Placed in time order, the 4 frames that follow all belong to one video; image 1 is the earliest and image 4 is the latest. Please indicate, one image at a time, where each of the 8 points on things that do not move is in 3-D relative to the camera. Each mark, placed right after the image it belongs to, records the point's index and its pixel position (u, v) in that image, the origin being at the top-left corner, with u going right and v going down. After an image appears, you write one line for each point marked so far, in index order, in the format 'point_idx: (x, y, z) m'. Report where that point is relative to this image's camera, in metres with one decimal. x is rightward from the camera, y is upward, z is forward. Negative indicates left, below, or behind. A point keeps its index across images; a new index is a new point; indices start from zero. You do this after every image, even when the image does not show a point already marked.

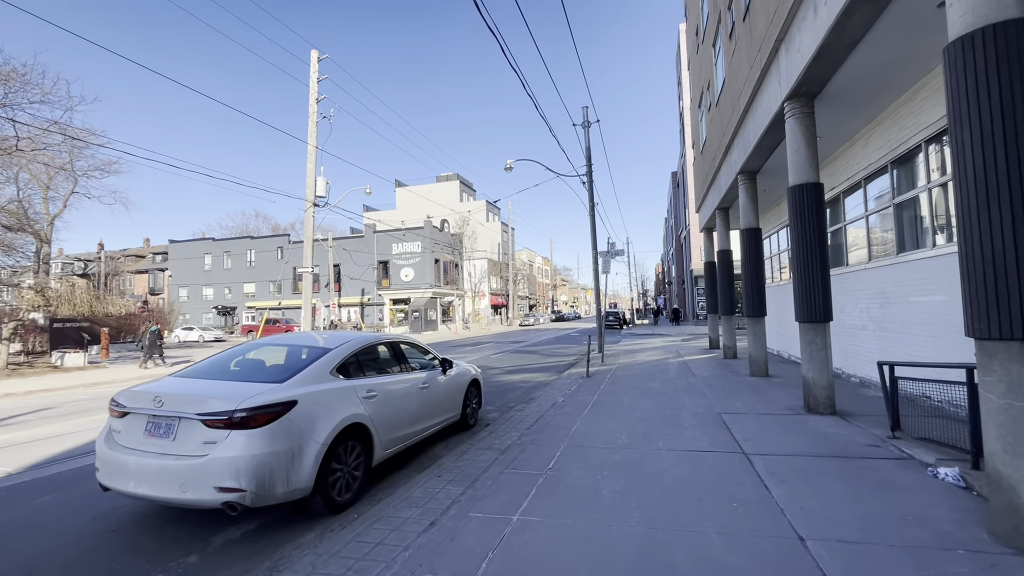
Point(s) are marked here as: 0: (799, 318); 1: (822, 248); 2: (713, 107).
0: (+4.4, -0.5, +7.4) m
1: (+4.6, +0.6, +7.1) m
2: (+5.9, +5.4, +14.3) m
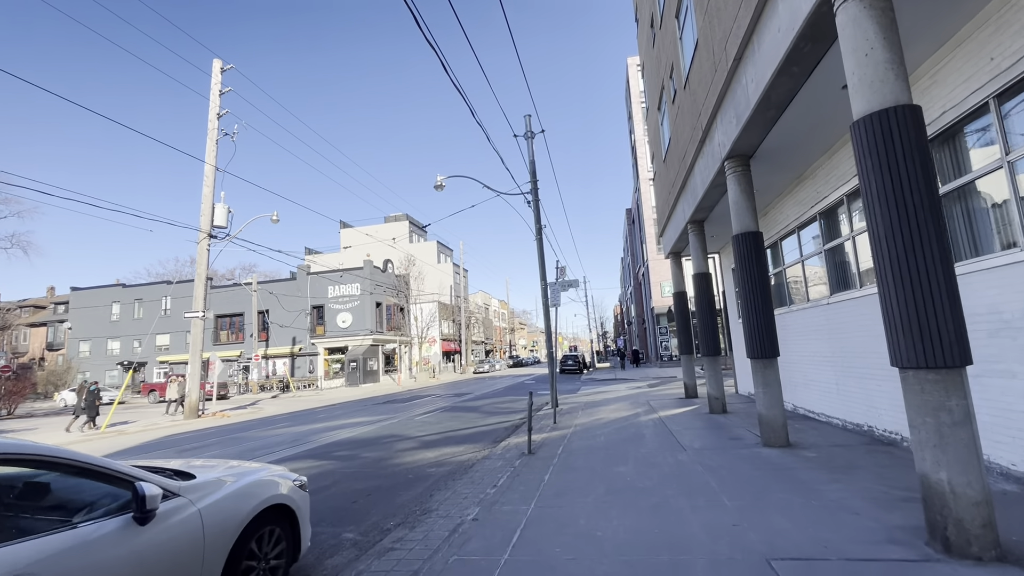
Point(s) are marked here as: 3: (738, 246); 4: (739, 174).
0: (+3.1, -0.6, +3.8) m
1: (+3.3, +0.5, +3.7) m
2: (+3.9, +4.6, +11.4) m
3: (+3.8, +0.7, +8.1) m
4: (+3.9, +1.9, +8.3) m
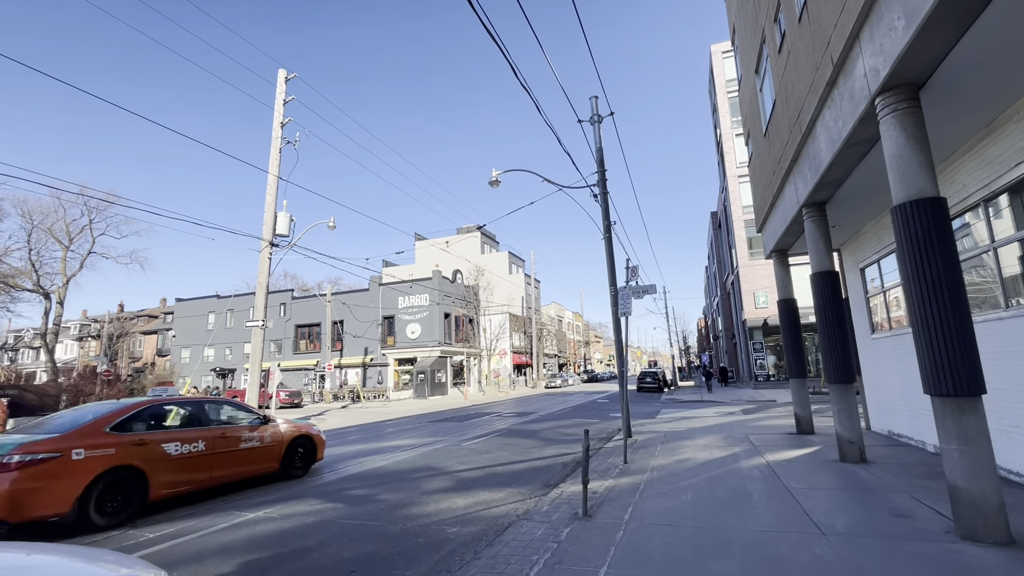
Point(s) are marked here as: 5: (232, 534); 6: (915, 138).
0: (+2.9, -0.4, +1.2) m
1: (+3.1, +0.7, +1.1) m
2: (+5.0, +4.5, +8.6) m
3: (+4.3, +0.8, +5.3) m
4: (+4.4, +2.0, +5.5) m
5: (-3.6, -3.1, +6.1) m
6: (+4.5, +1.7, +5.4) m
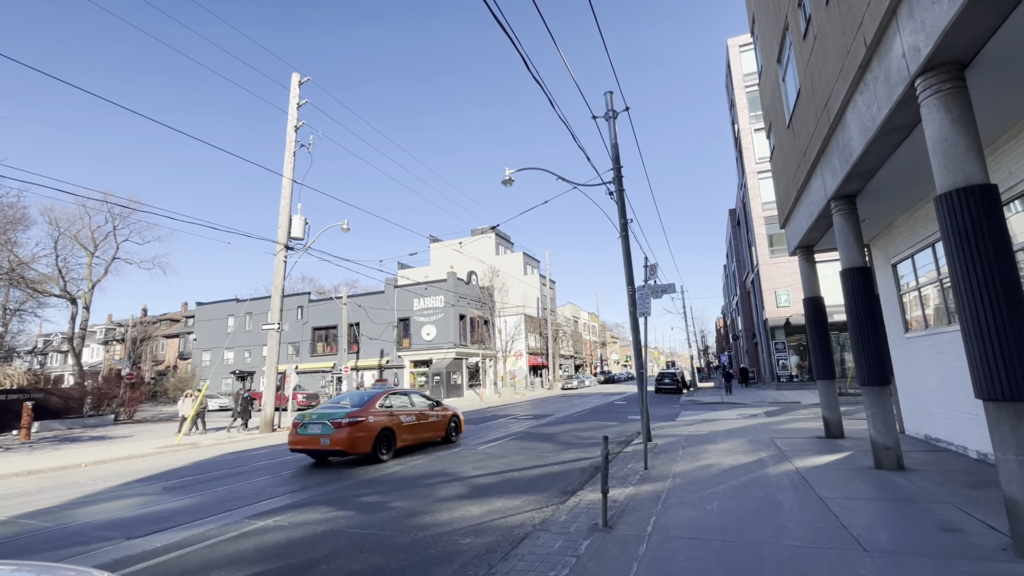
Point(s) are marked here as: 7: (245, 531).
0: (+3.0, -0.4, +0.8) m
1: (+3.1, +0.7, +0.7) m
2: (+5.2, +4.6, +8.2) m
3: (+4.5, +0.8, +4.9) m
4: (+4.5, +2.0, +5.1) m
5: (-3.4, -3.2, +6.0) m
6: (+4.6, +1.7, +5.0) m
7: (-3.6, -3.3, +6.4) m
